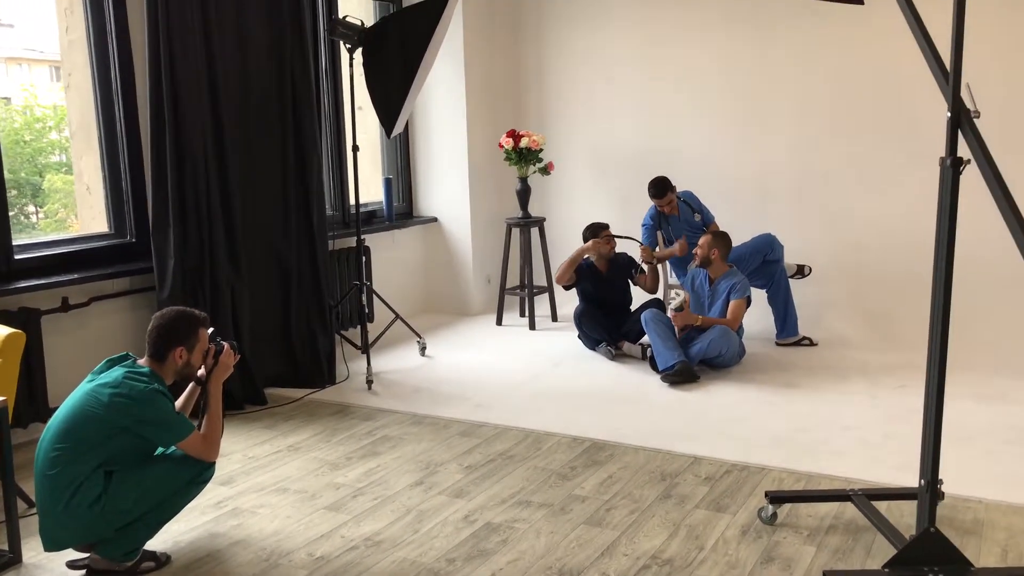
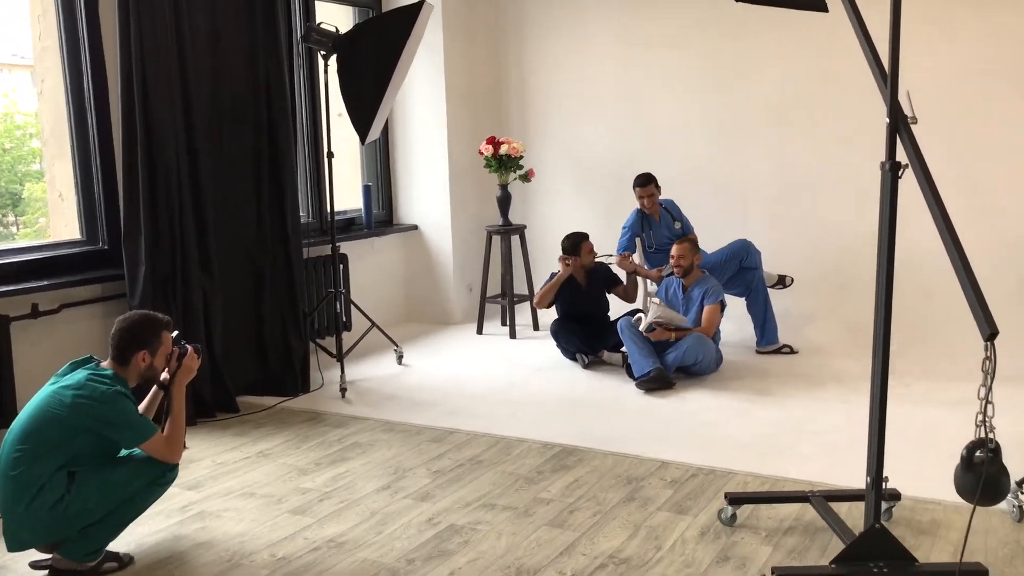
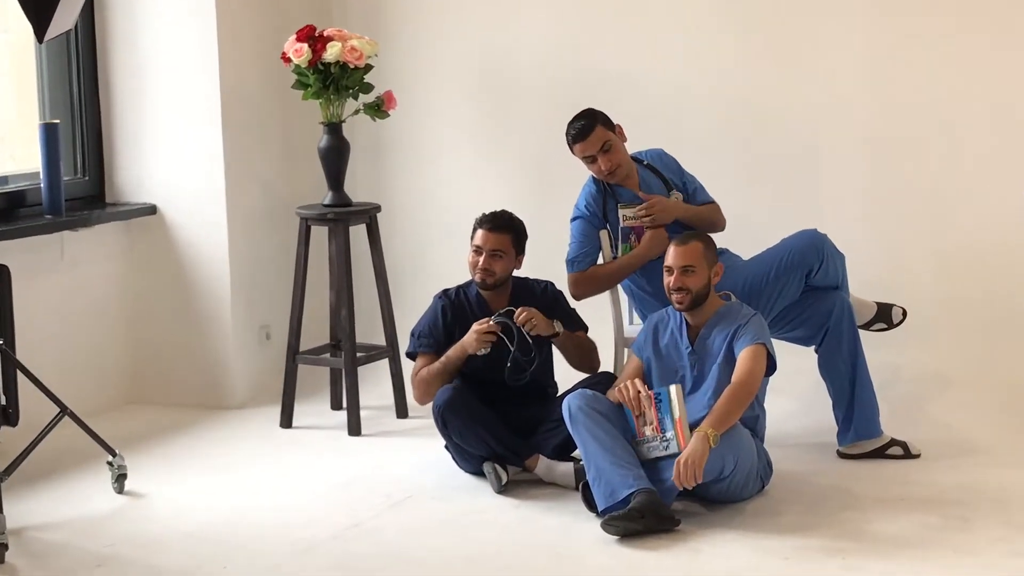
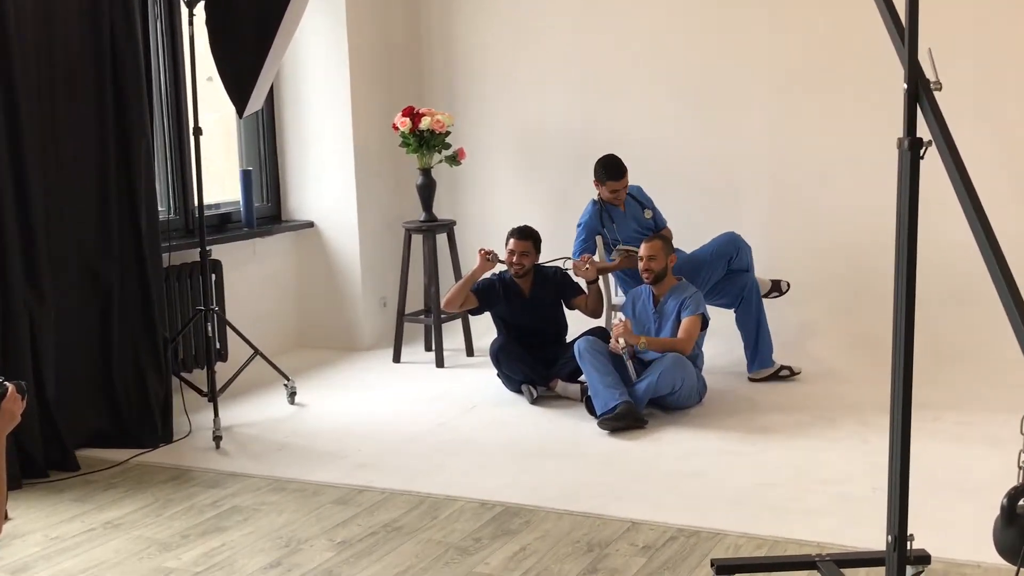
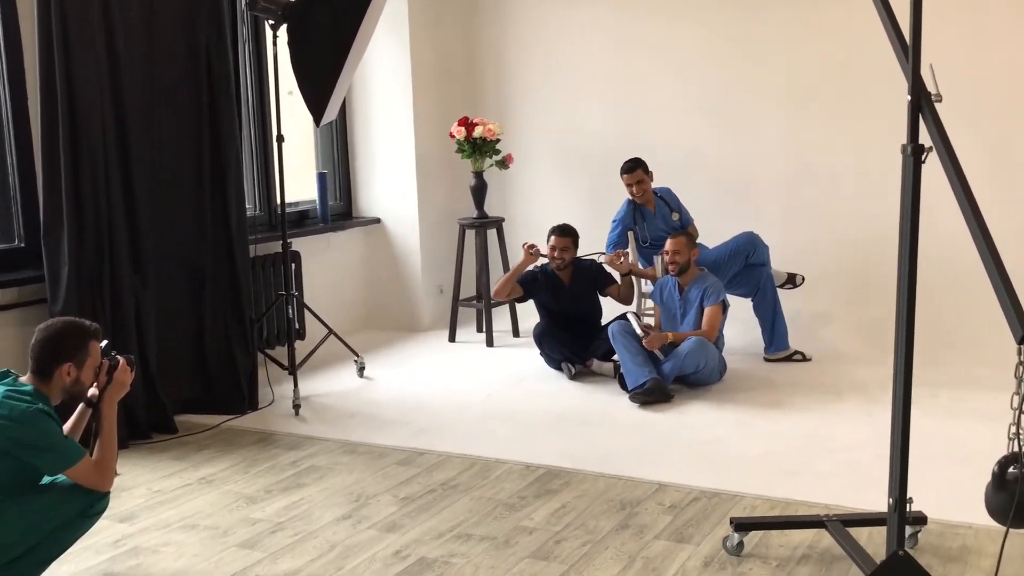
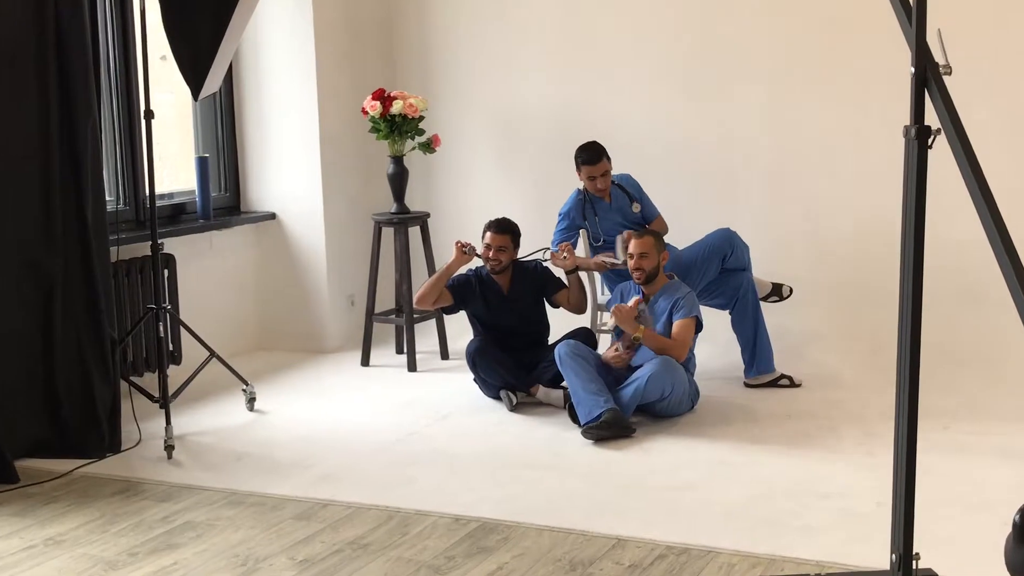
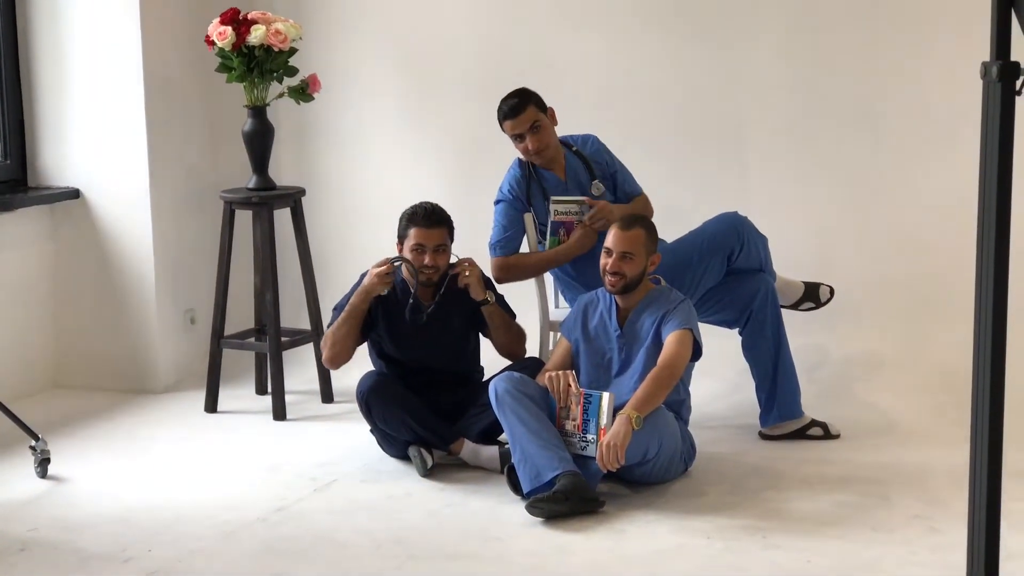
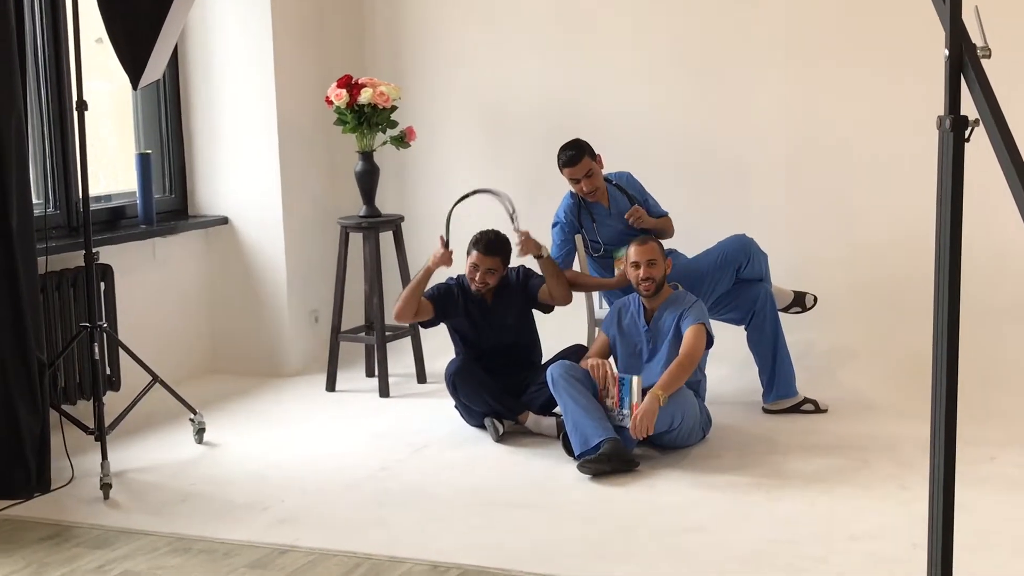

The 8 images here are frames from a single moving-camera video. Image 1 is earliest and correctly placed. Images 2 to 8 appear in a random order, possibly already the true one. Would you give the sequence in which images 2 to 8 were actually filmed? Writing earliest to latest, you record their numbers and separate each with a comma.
2, 5, 4, 6, 8, 3, 7
